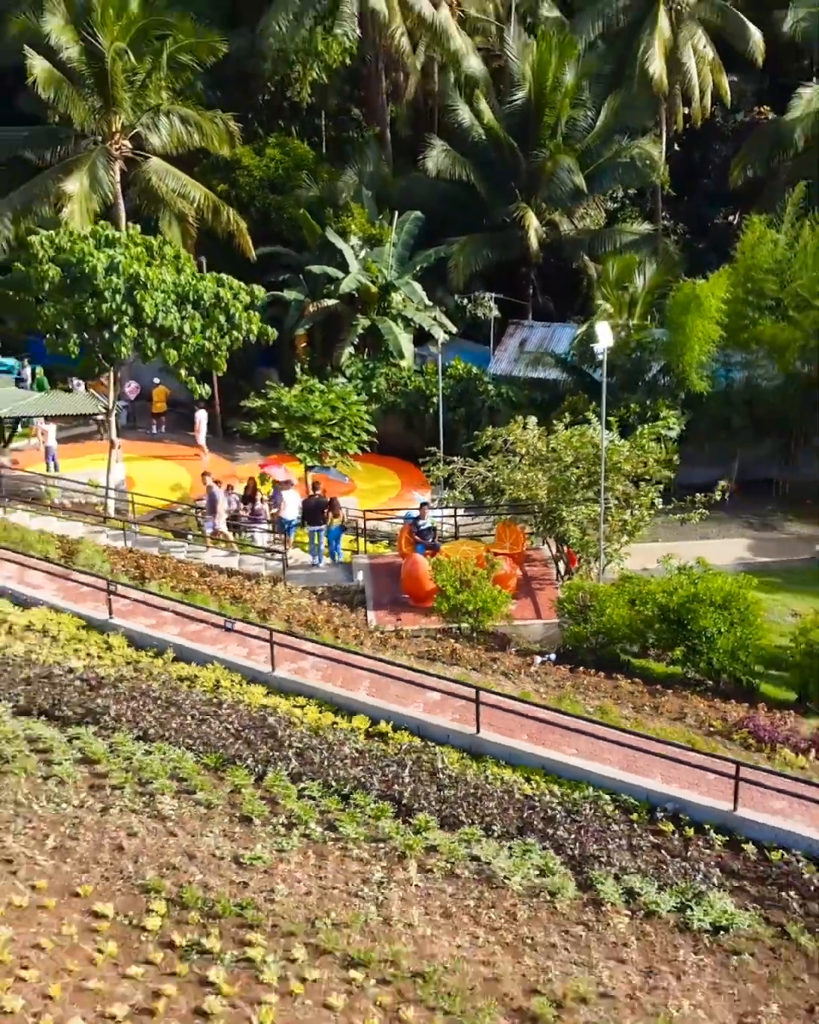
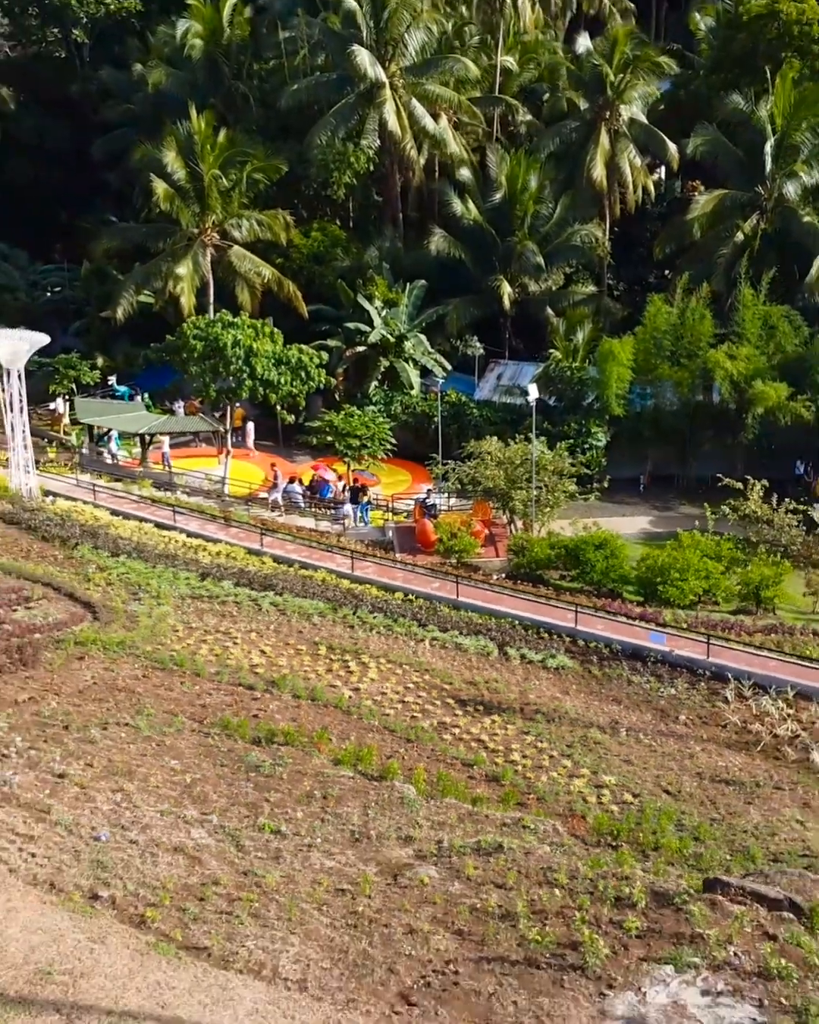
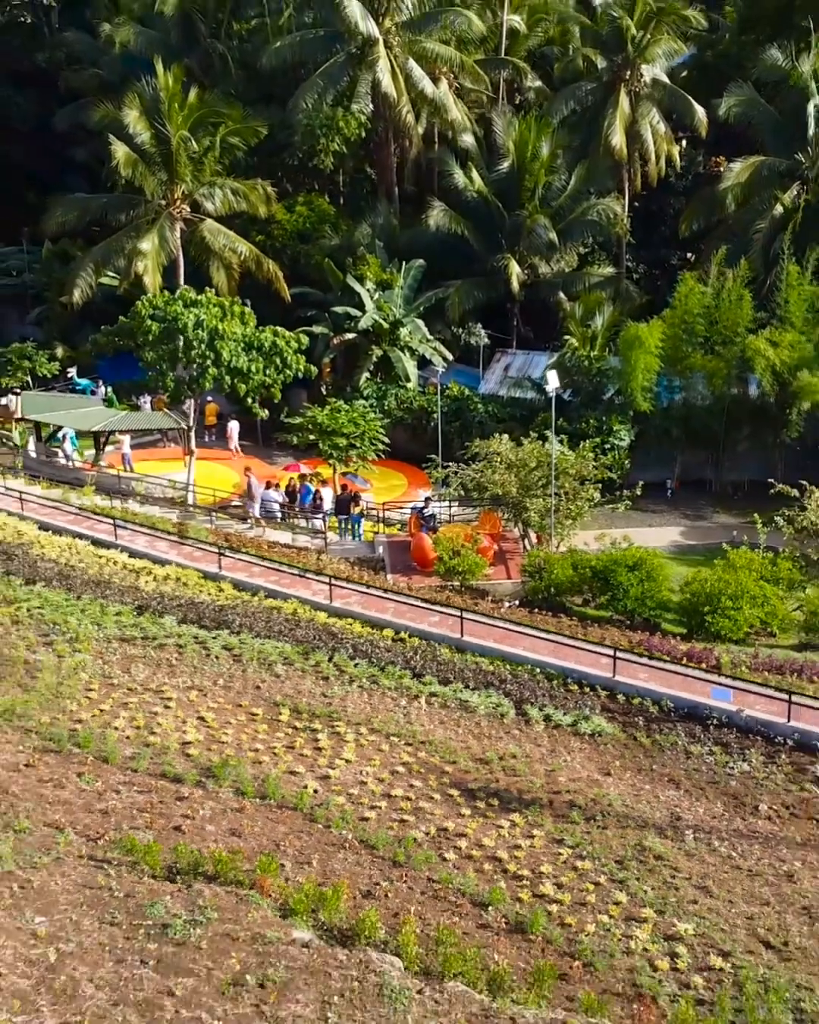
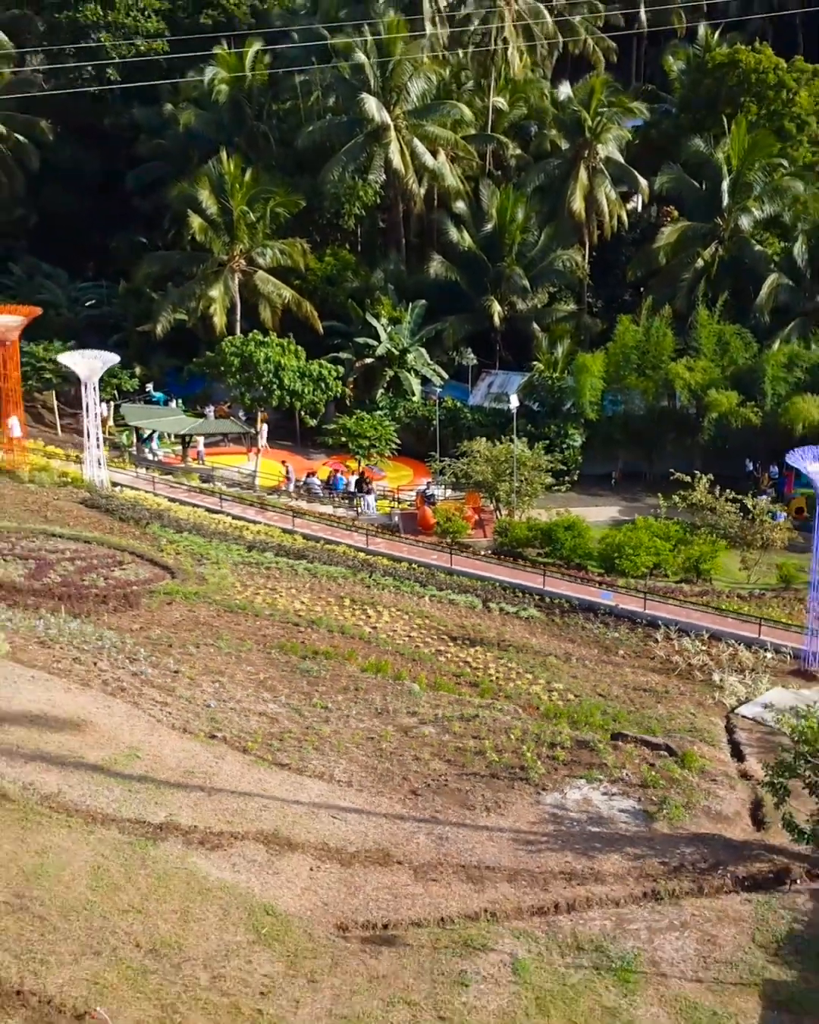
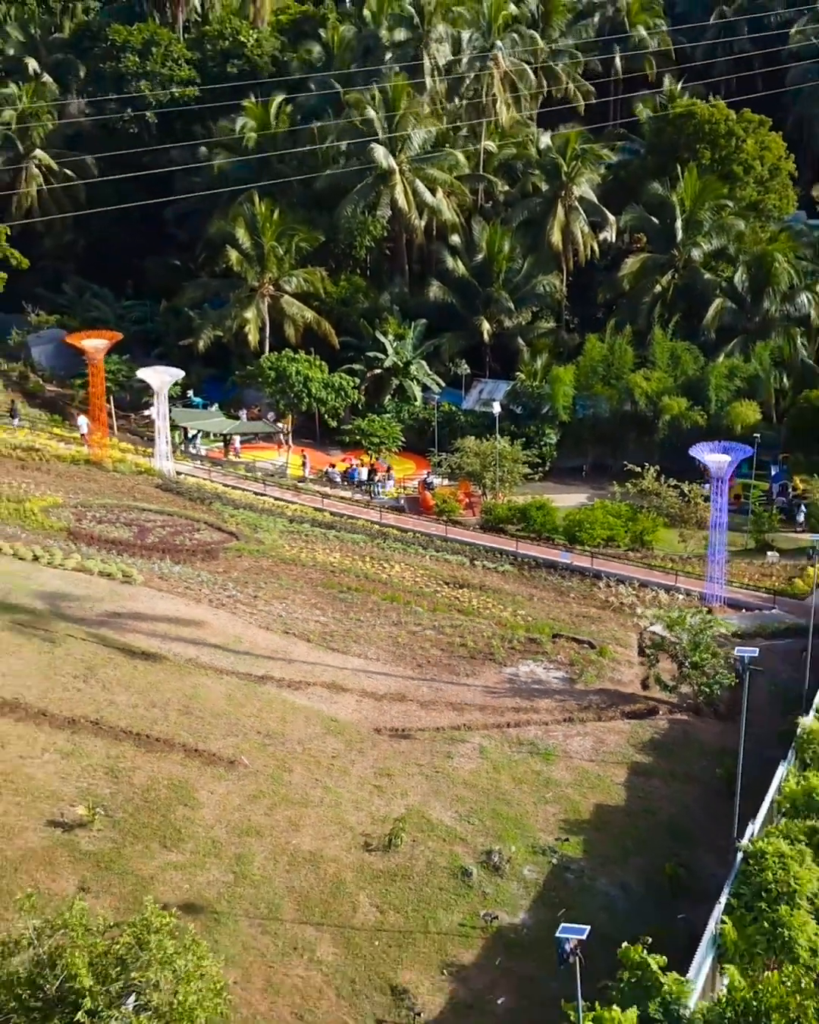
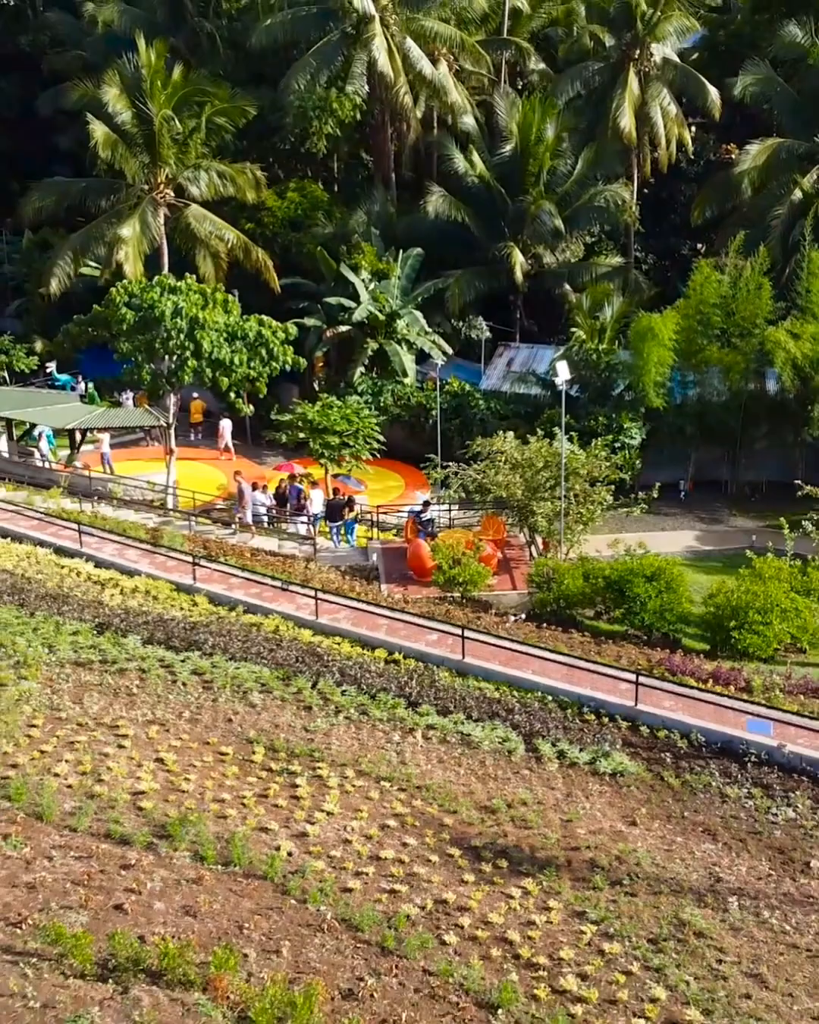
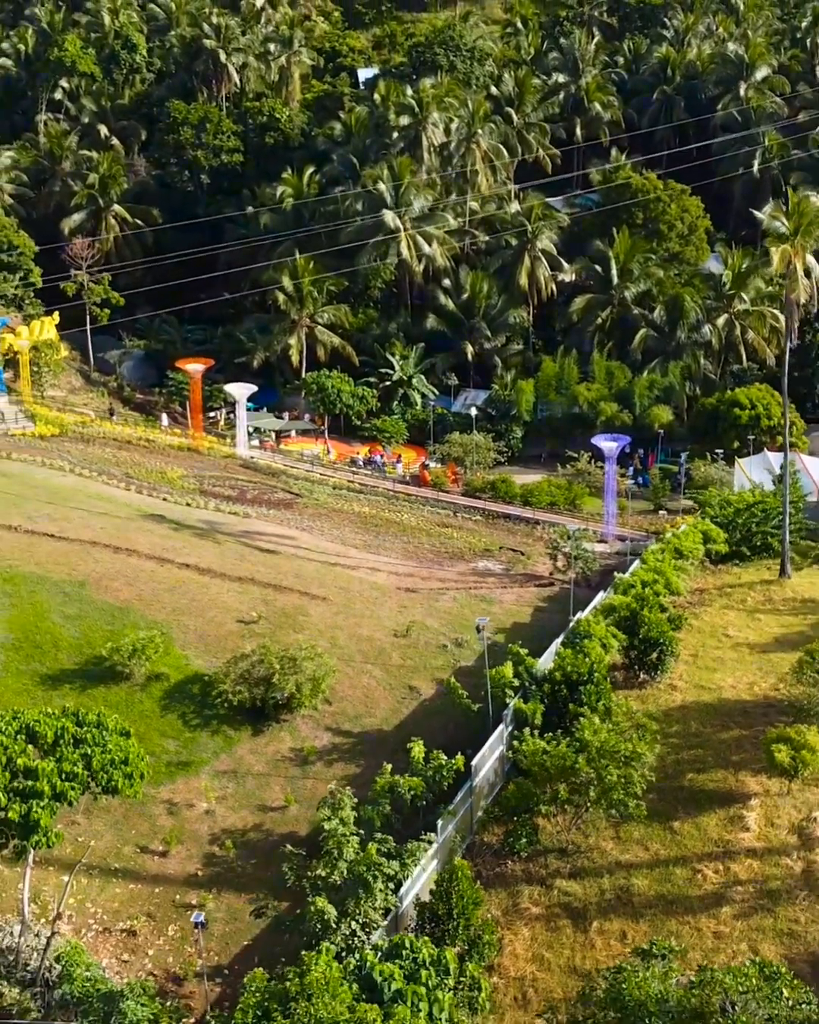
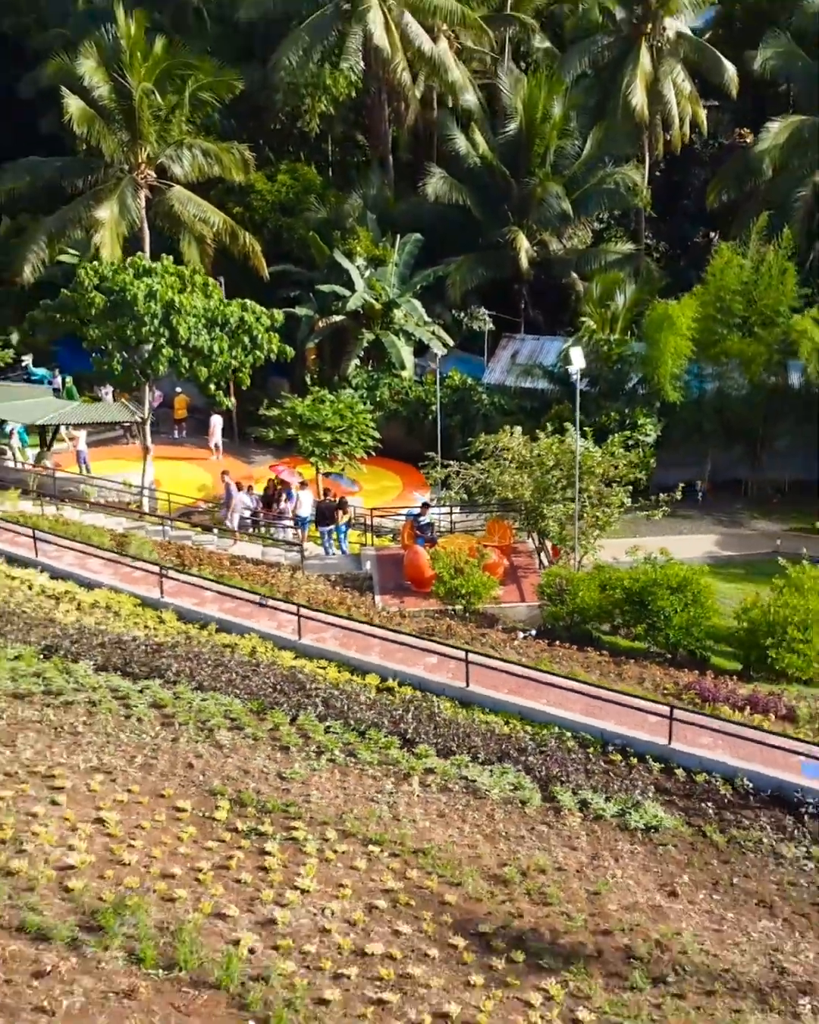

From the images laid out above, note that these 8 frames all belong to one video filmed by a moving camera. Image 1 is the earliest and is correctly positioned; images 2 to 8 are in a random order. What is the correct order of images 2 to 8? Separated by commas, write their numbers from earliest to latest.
8, 6, 3, 2, 4, 5, 7
